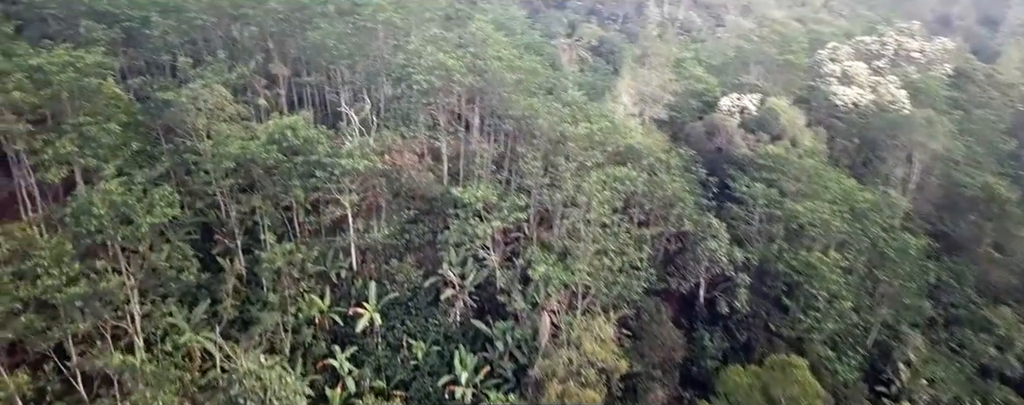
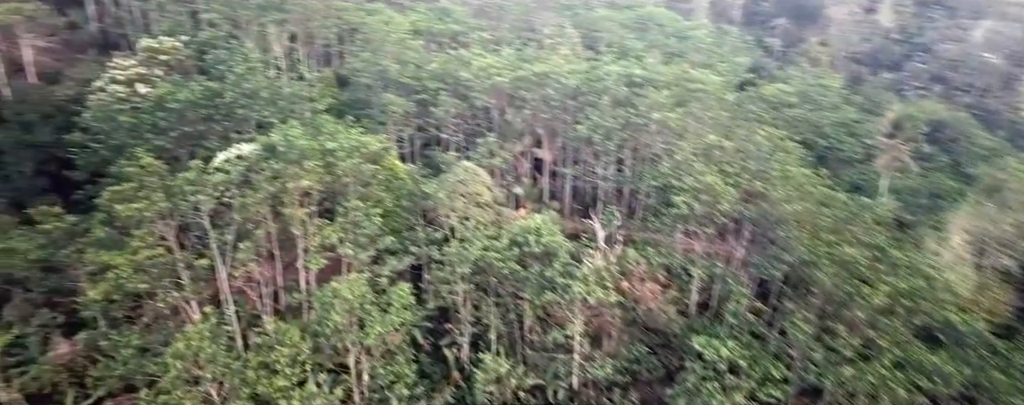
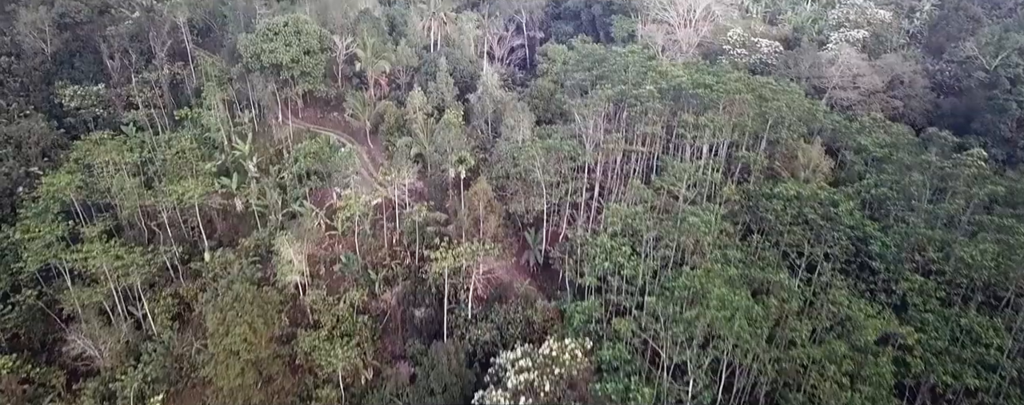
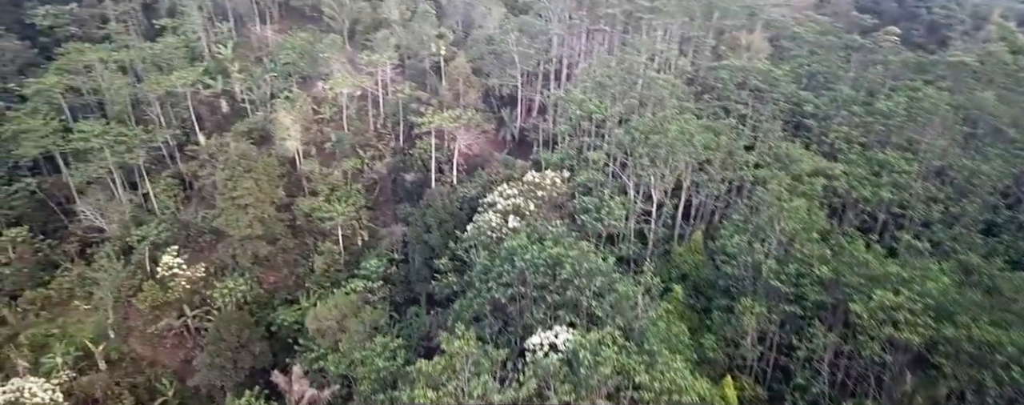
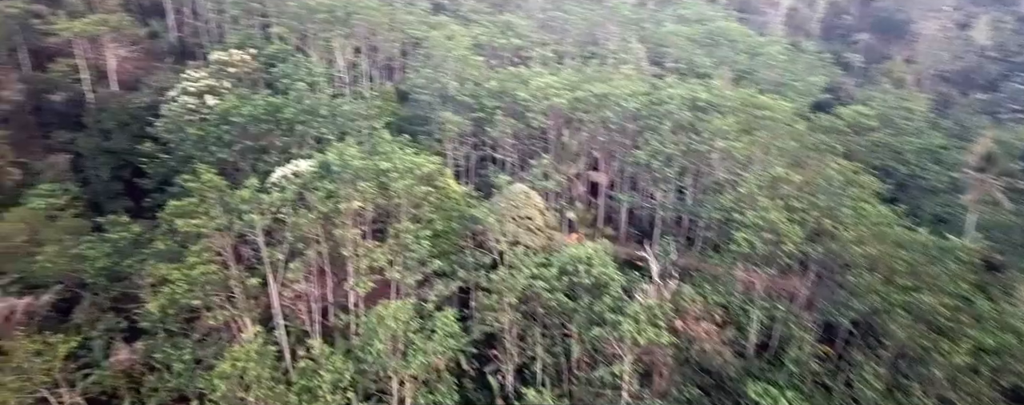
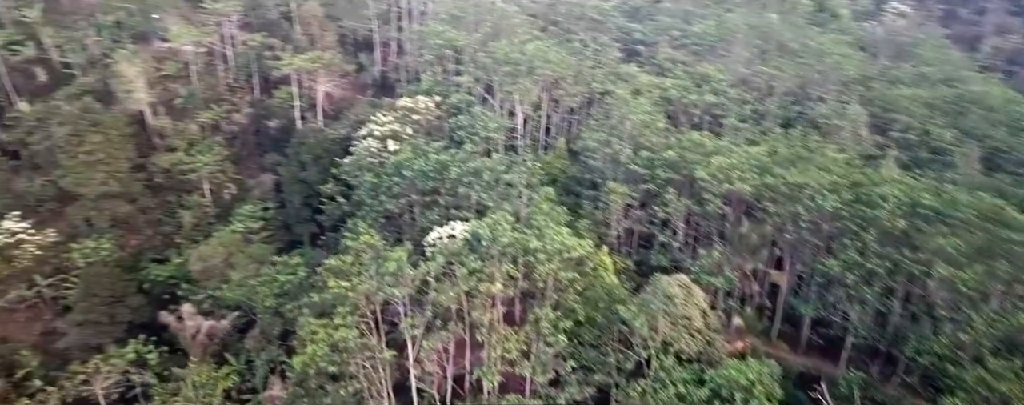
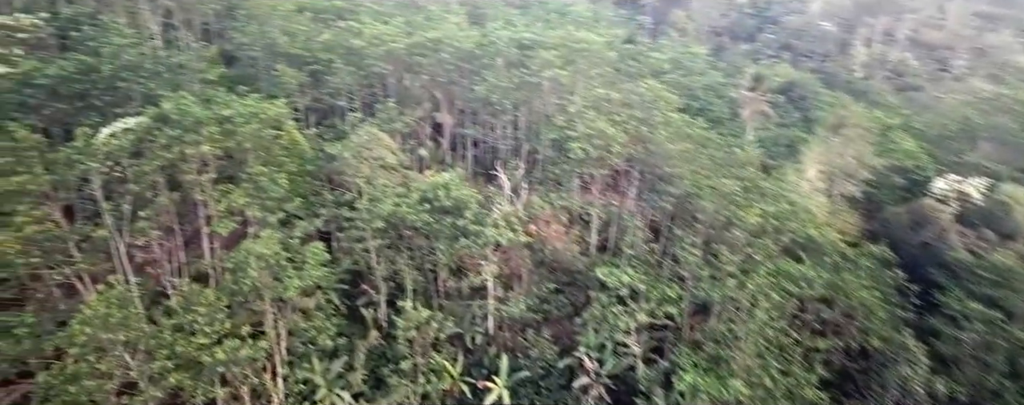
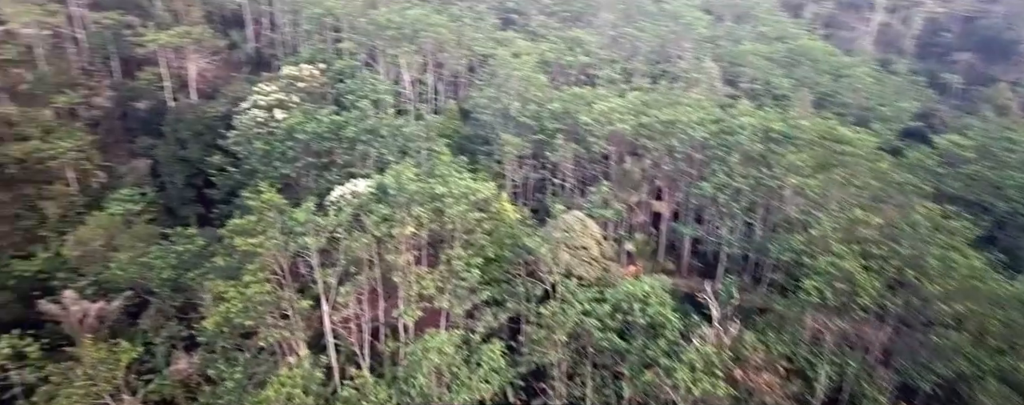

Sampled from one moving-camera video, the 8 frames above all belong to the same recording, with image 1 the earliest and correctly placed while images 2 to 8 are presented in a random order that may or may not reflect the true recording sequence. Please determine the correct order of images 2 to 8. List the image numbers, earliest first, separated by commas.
7, 2, 5, 8, 6, 4, 3
